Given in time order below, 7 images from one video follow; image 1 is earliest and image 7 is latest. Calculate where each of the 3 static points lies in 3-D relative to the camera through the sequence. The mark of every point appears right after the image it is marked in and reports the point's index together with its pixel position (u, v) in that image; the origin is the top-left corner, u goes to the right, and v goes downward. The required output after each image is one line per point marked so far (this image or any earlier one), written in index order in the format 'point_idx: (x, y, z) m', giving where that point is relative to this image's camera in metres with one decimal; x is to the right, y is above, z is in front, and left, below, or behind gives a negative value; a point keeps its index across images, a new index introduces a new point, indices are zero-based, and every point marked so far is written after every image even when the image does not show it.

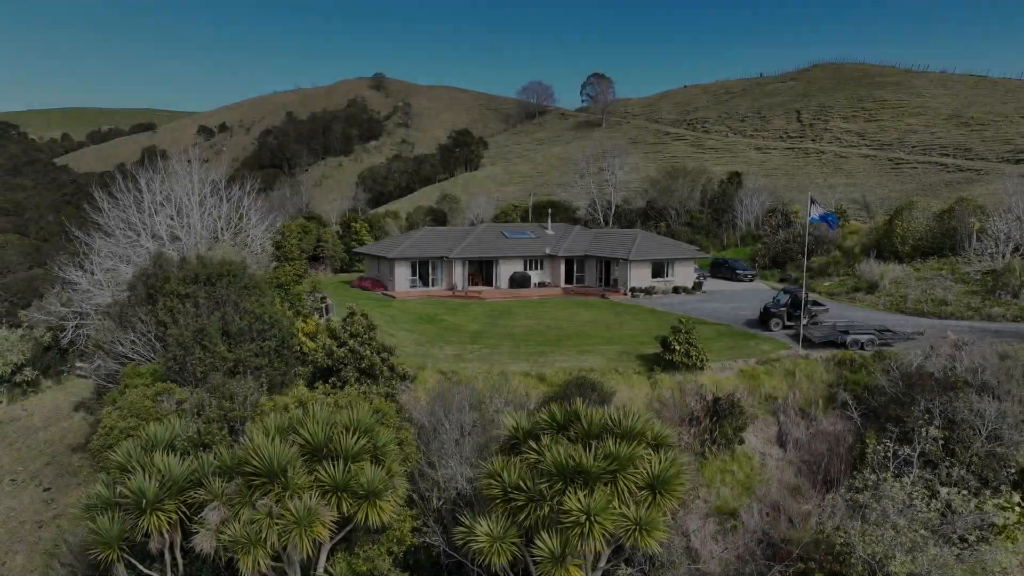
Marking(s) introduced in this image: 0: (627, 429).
0: (+1.9, -2.3, +8.8) m
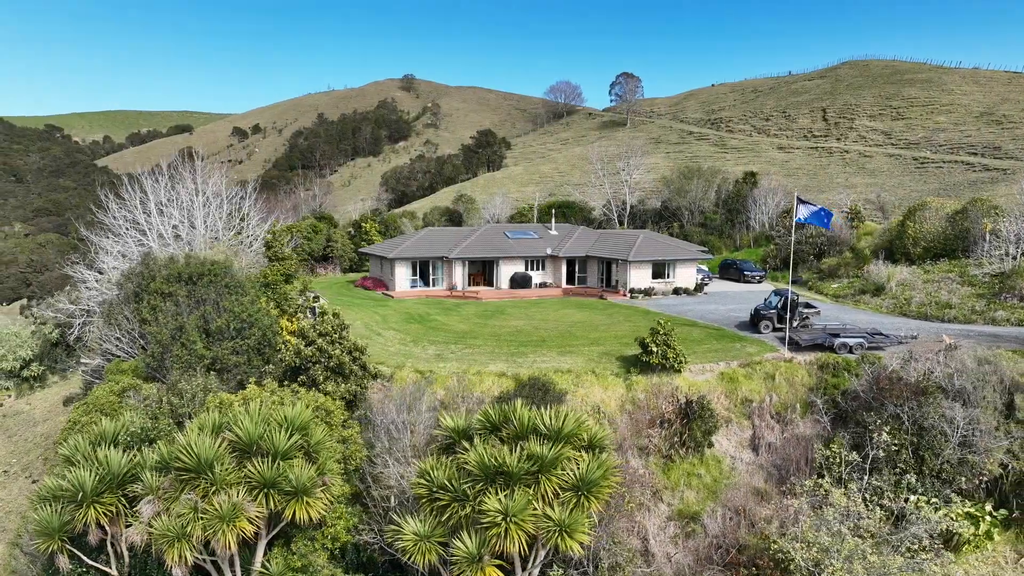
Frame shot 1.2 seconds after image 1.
0: (+0.7, -2.4, +8.8) m
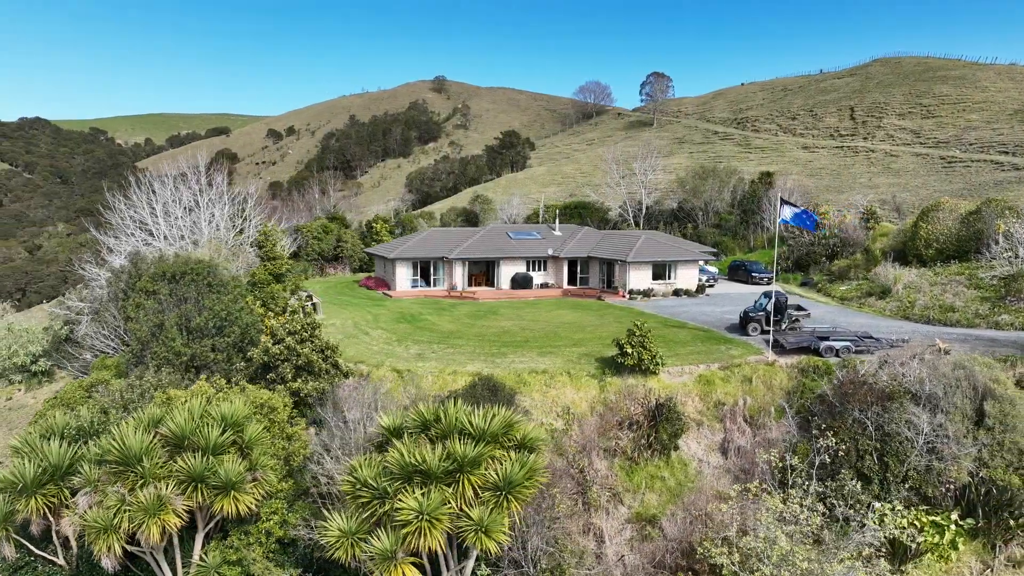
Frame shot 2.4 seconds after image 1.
0: (-0.4, -2.4, +8.8) m
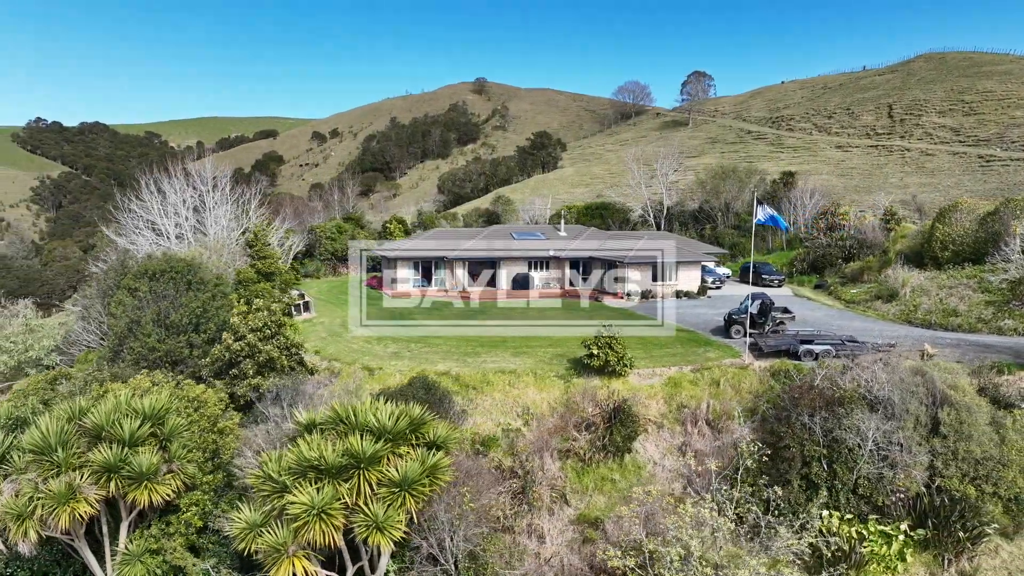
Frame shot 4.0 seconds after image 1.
0: (-2.0, -2.3, +8.8) m
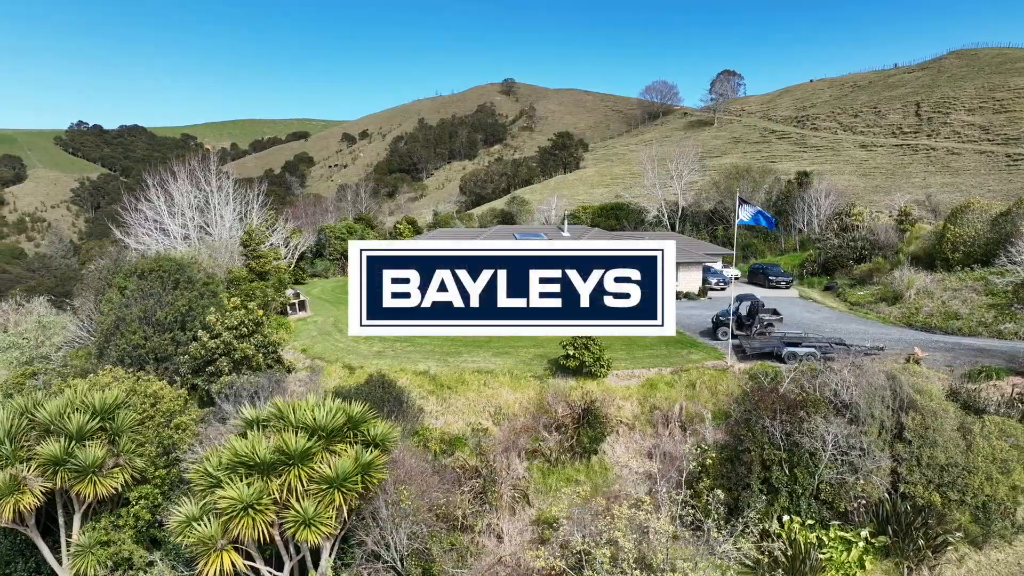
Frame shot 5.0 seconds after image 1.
0: (-3.1, -2.3, +8.9) m
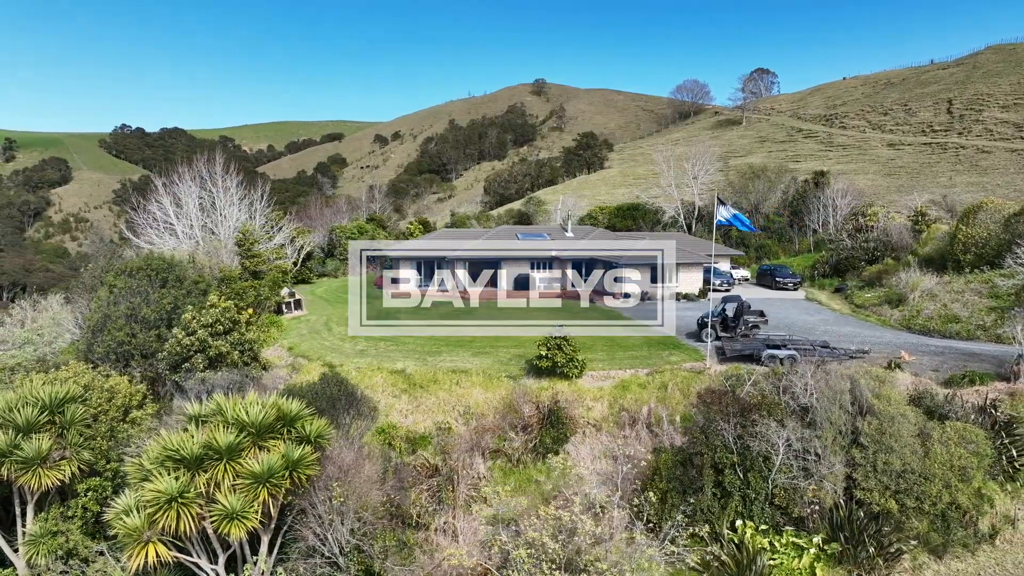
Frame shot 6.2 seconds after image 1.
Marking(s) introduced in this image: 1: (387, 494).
0: (-4.3, -2.3, +9.1) m
1: (-2.6, -4.4, +11.2) m
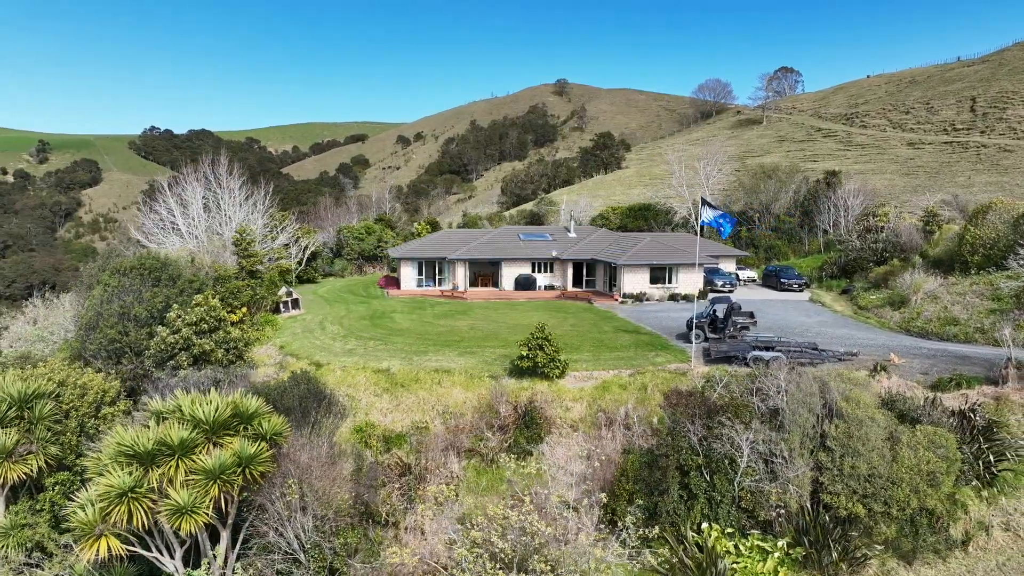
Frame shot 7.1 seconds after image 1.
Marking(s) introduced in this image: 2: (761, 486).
0: (-5.1, -2.3, +9.2) m
1: (-3.4, -4.3, +11.3) m
2: (+5.2, -4.1, +11.2) m
